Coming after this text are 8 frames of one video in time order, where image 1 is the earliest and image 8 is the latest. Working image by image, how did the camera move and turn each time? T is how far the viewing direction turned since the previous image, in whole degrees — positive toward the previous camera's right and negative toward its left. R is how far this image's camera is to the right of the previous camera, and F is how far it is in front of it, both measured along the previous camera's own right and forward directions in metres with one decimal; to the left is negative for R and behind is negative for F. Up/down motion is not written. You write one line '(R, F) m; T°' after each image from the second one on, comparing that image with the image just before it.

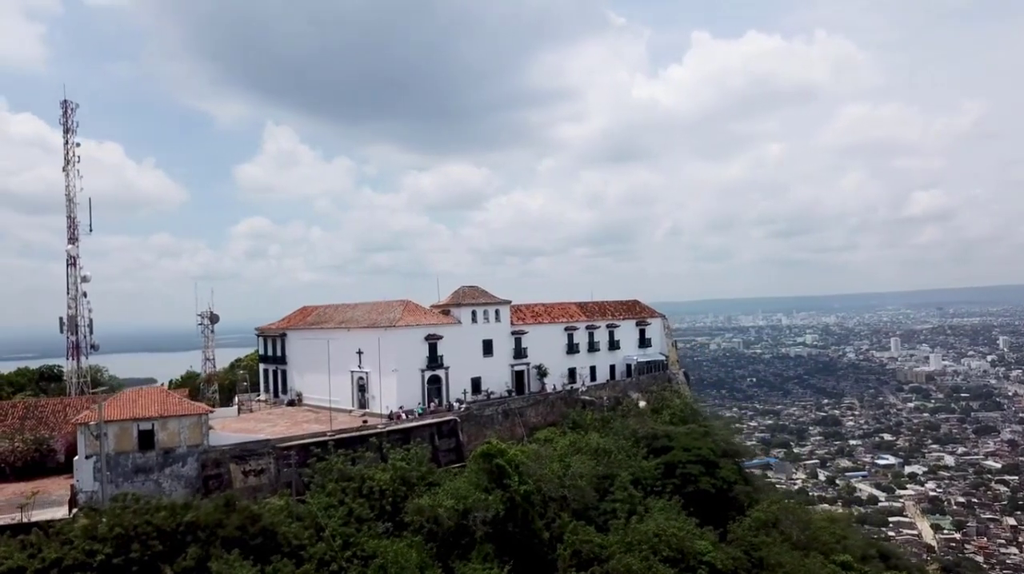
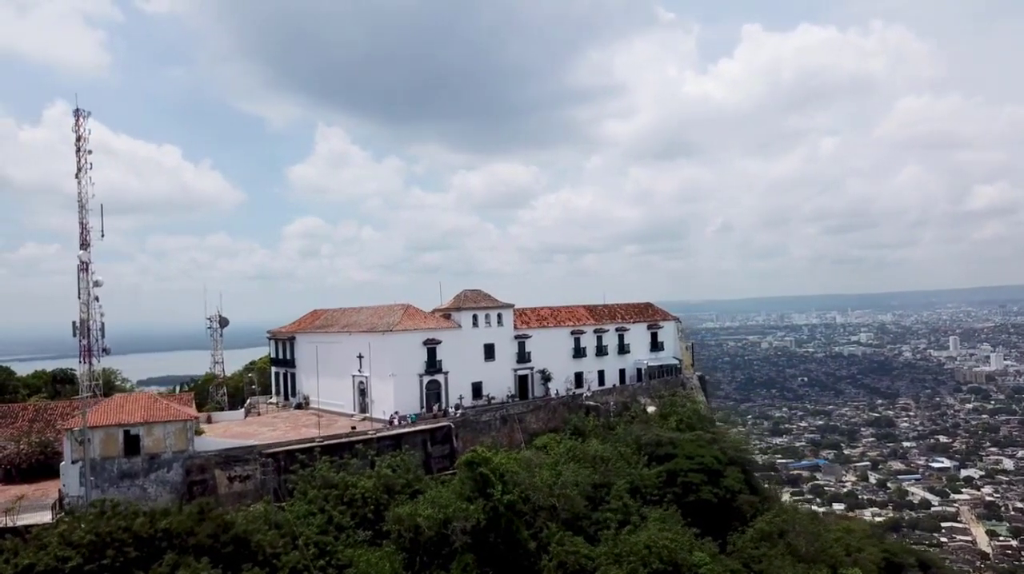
(+1.7, +0.4) m; -3°
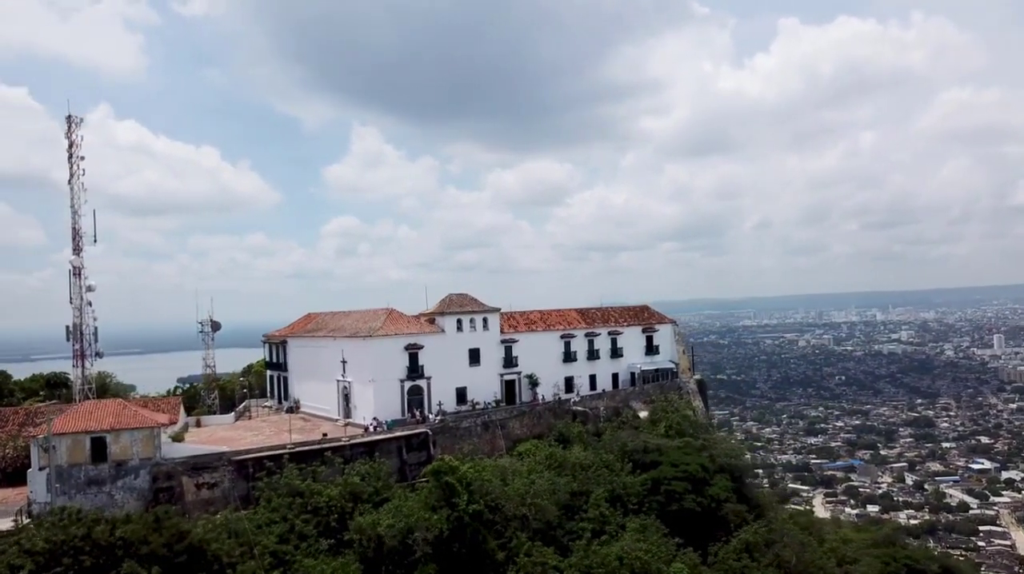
(+1.7, +0.4) m; -2°
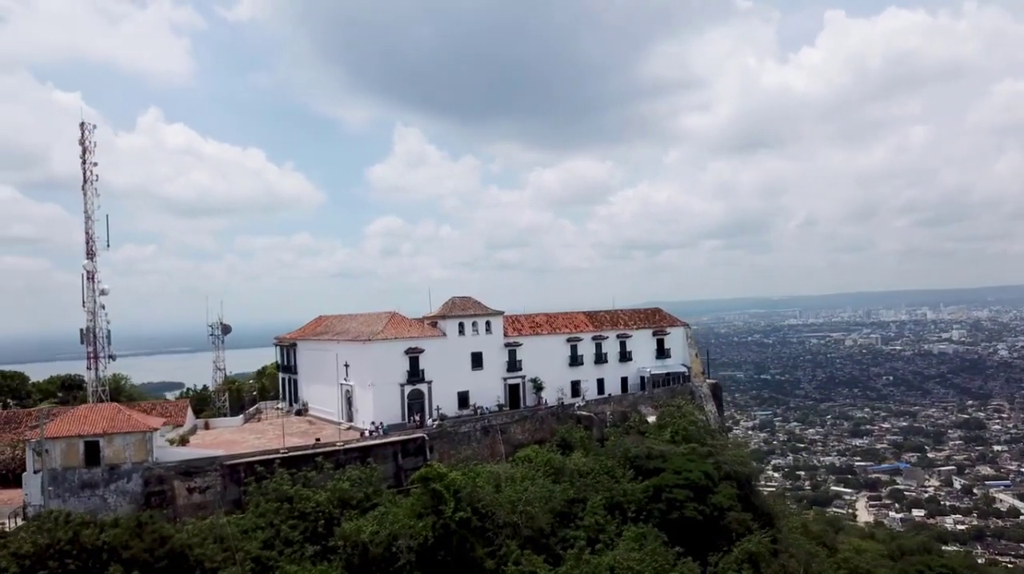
(+1.4, +0.3) m; -3°
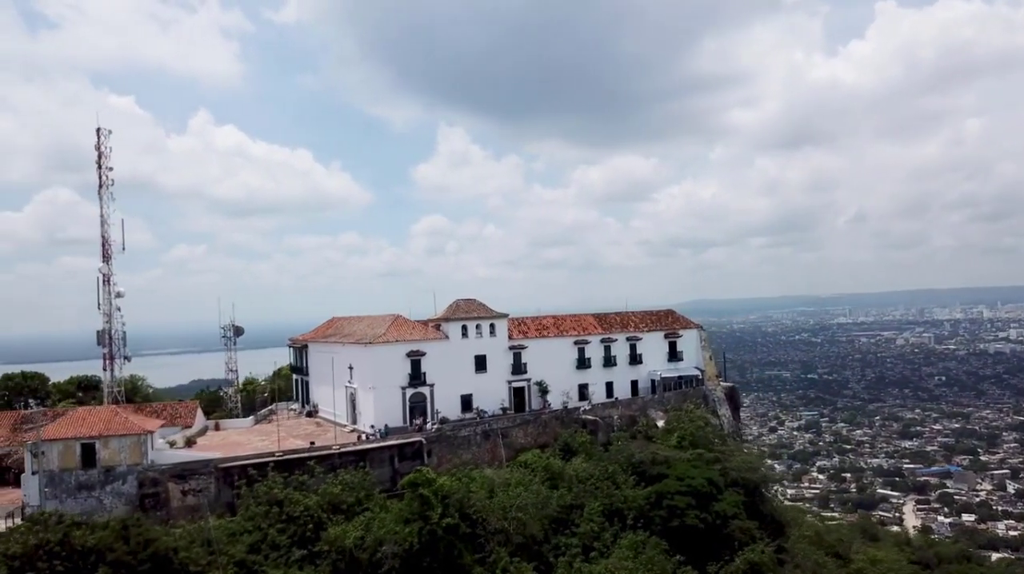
(+1.4, +0.3) m; -3°
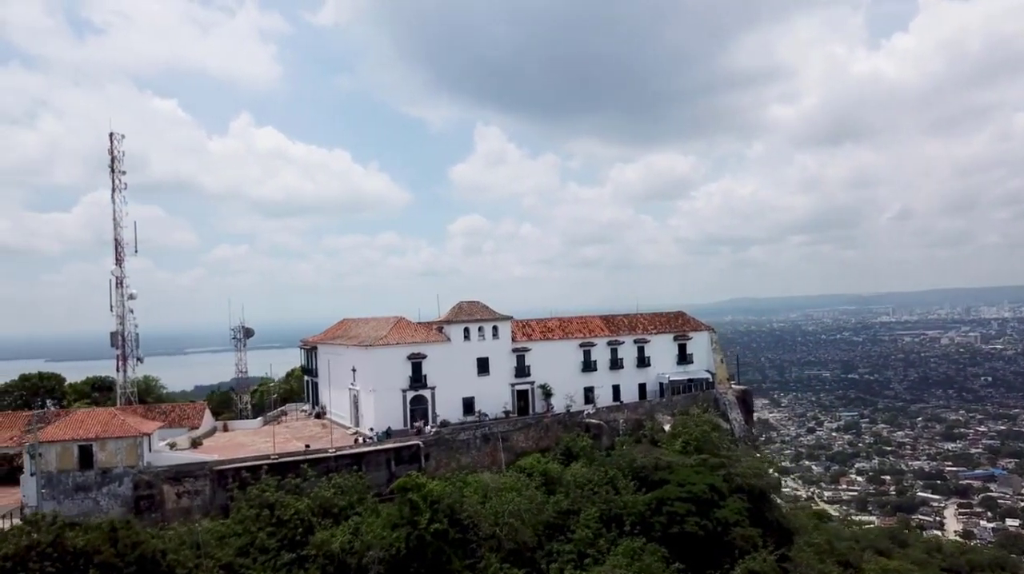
(+1.2, +0.3) m; -3°
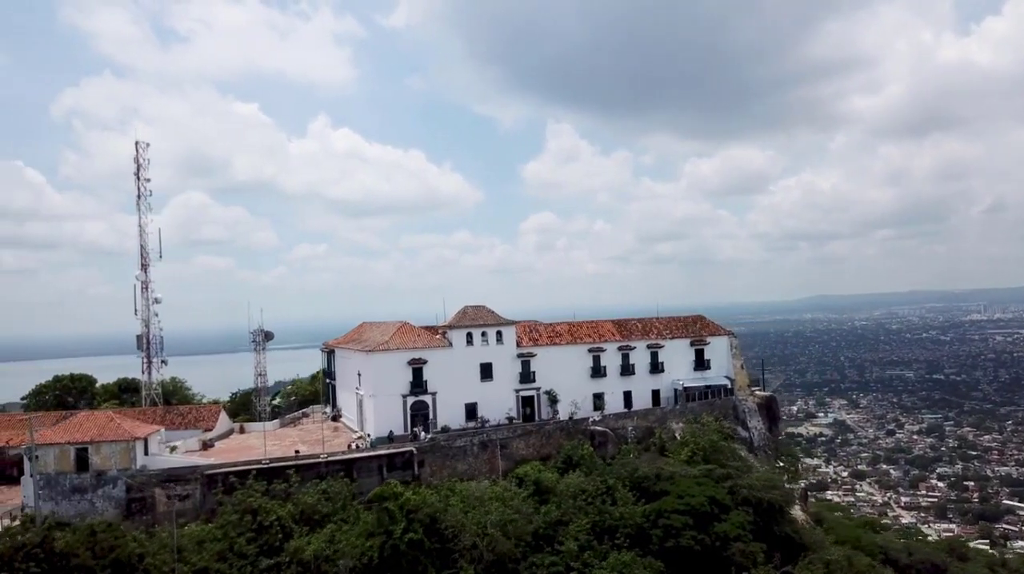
(+2.3, +0.5) m; -5°
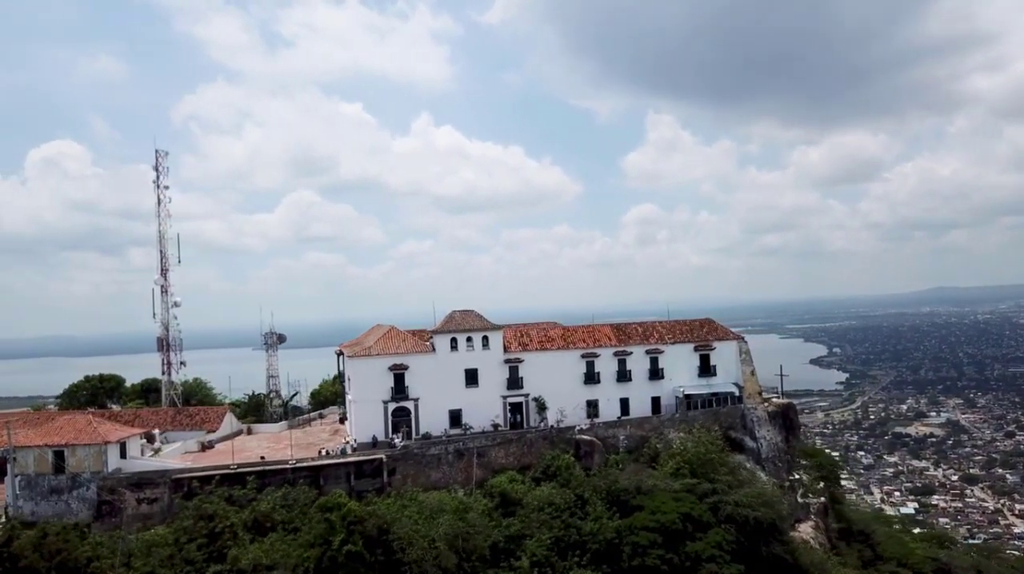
(+3.8, +0.9) m; -7°
